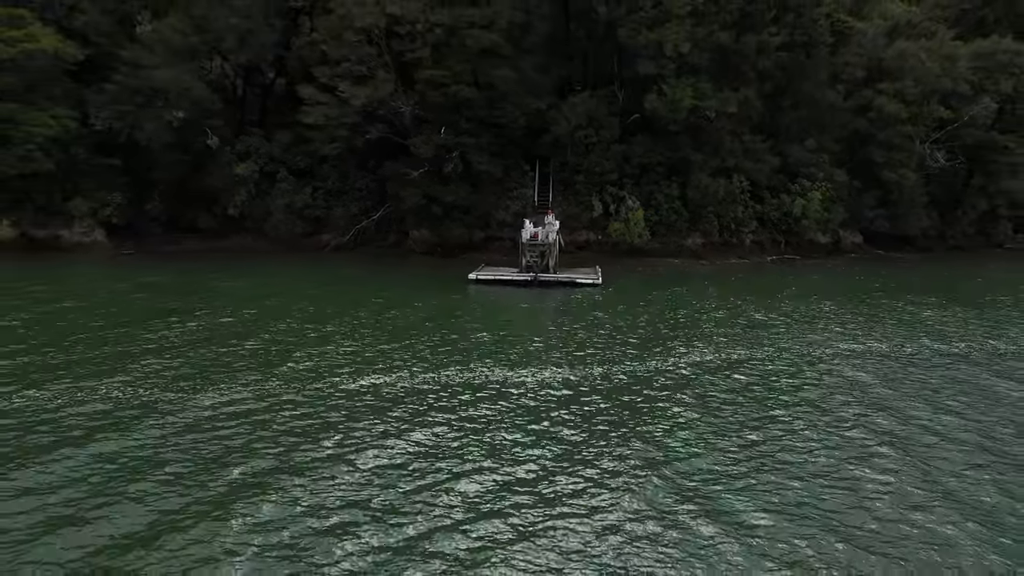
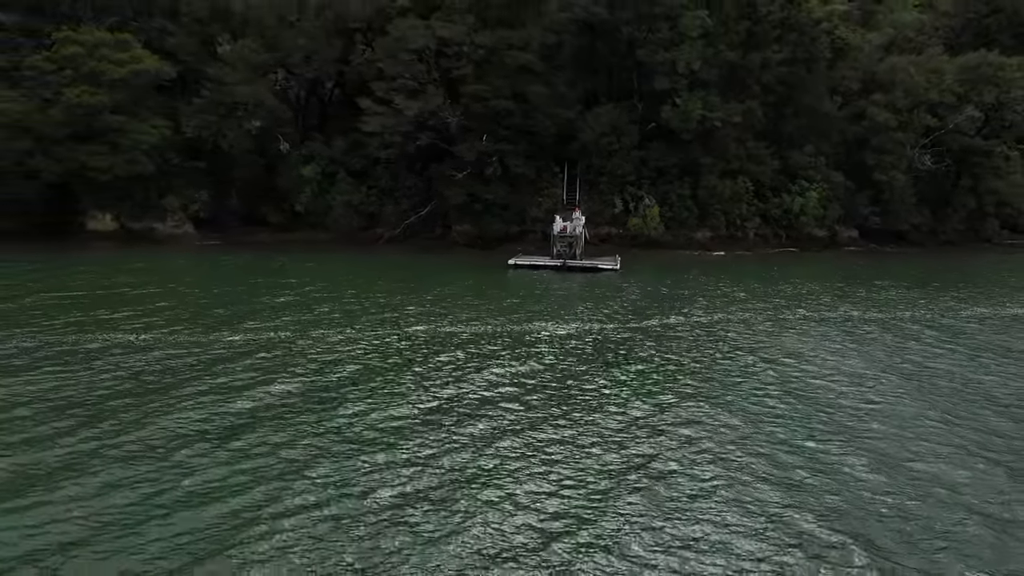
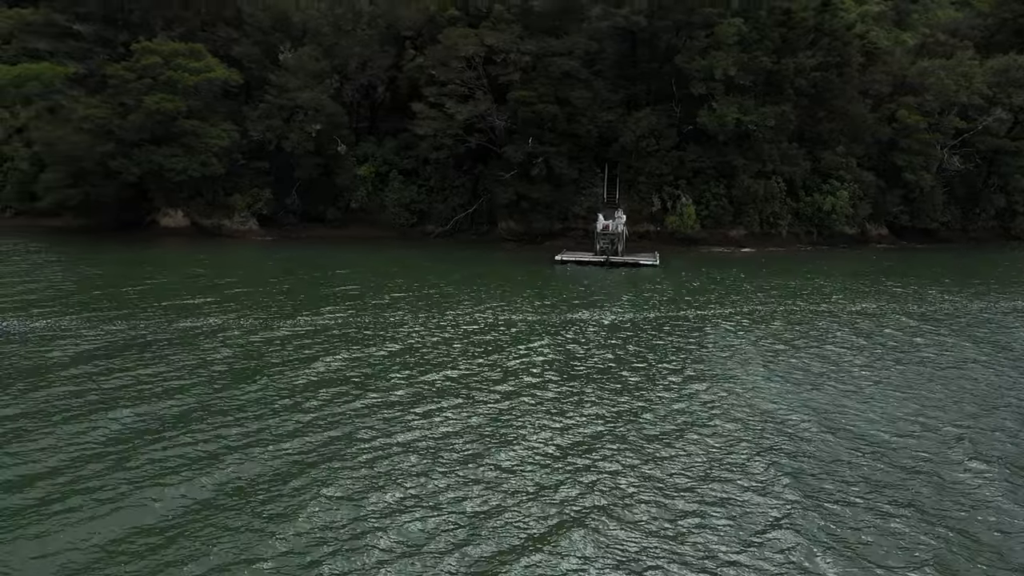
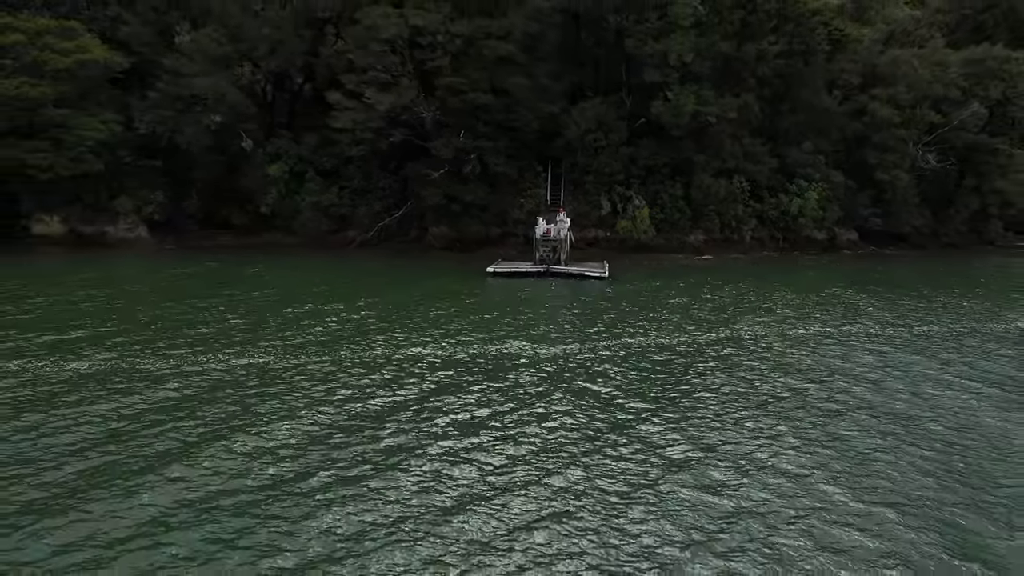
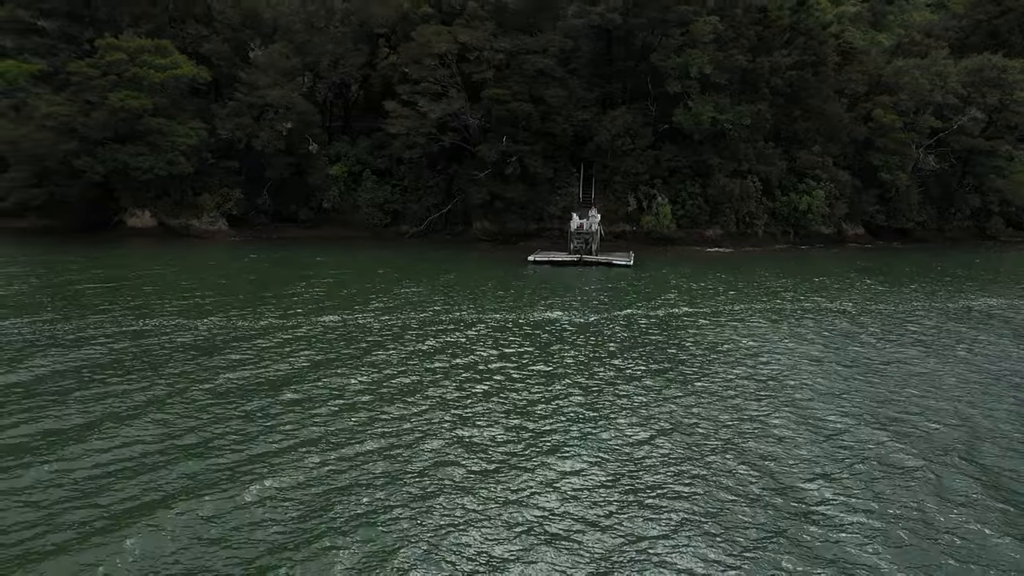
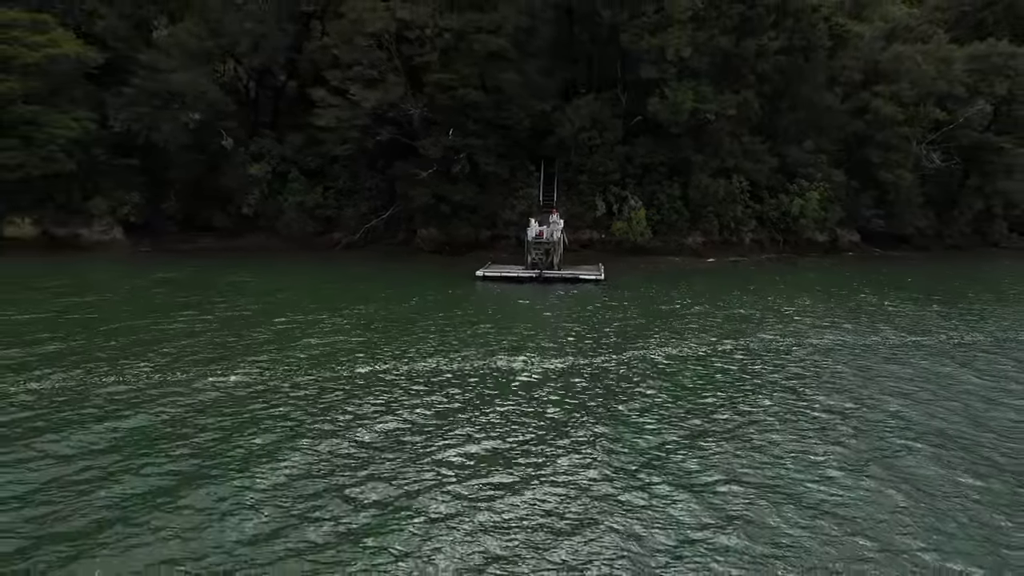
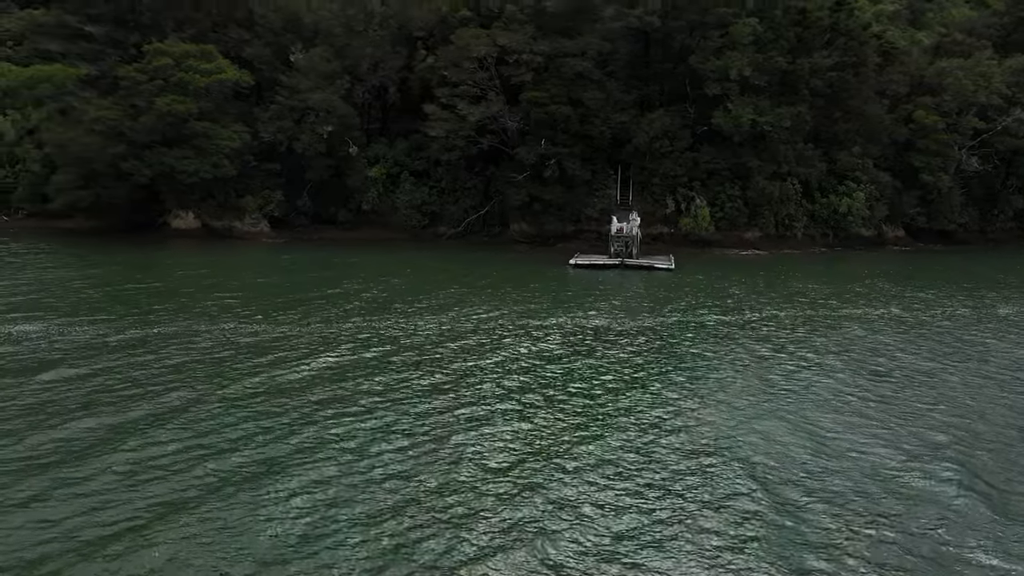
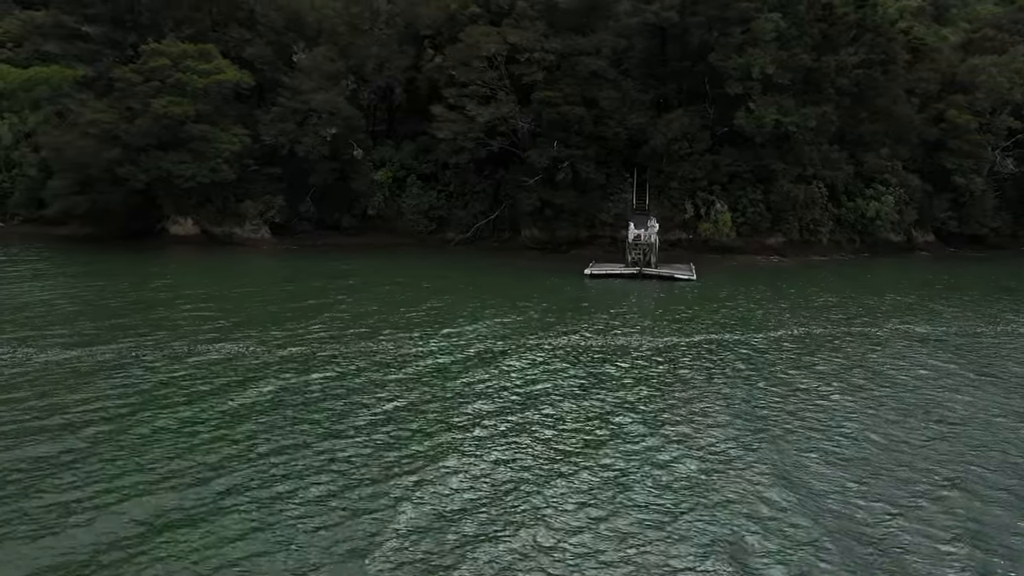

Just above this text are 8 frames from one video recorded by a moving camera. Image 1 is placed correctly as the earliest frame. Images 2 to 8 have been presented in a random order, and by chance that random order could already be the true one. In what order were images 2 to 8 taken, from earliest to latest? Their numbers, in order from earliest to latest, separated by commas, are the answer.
6, 4, 2, 5, 3, 7, 8
